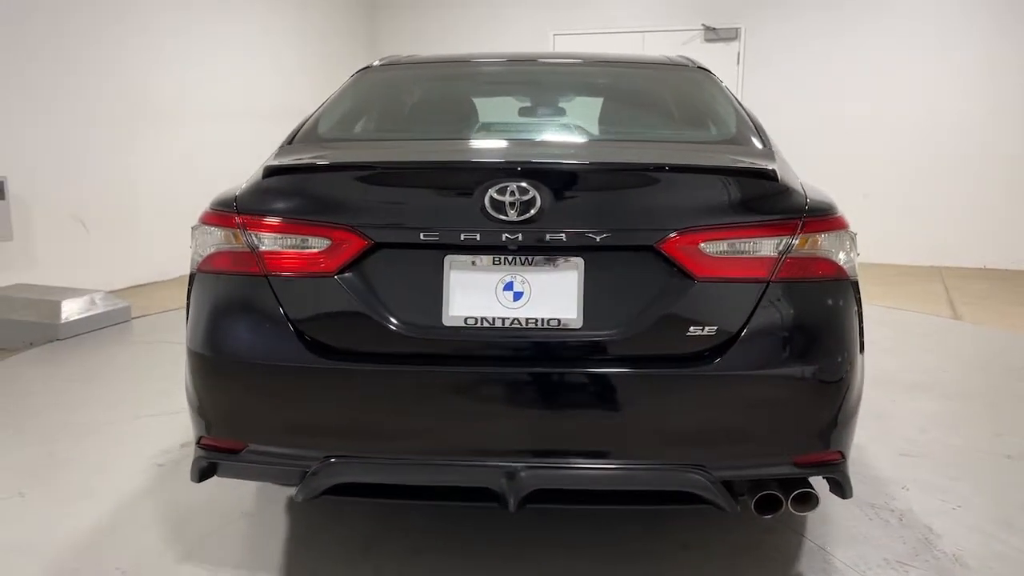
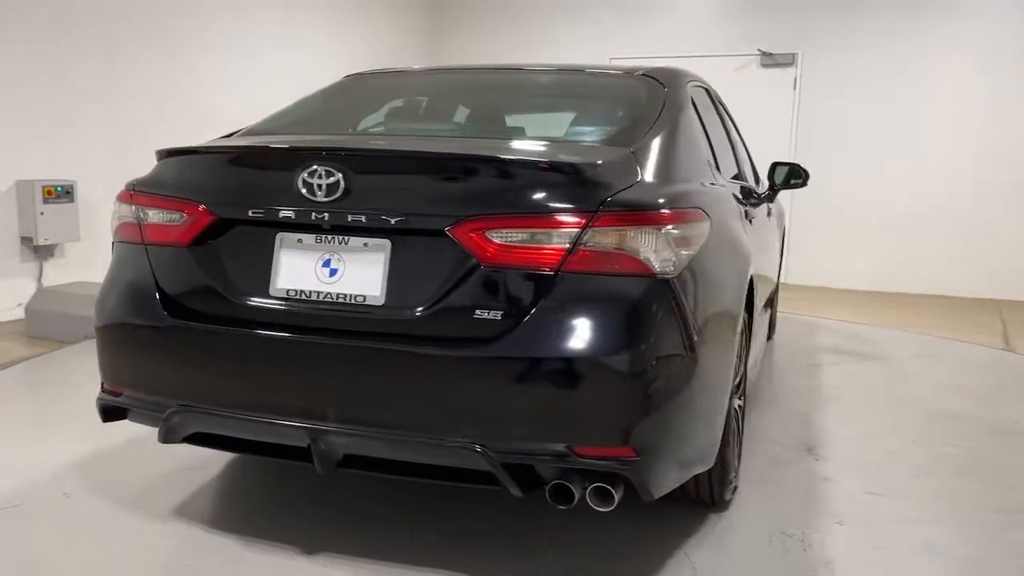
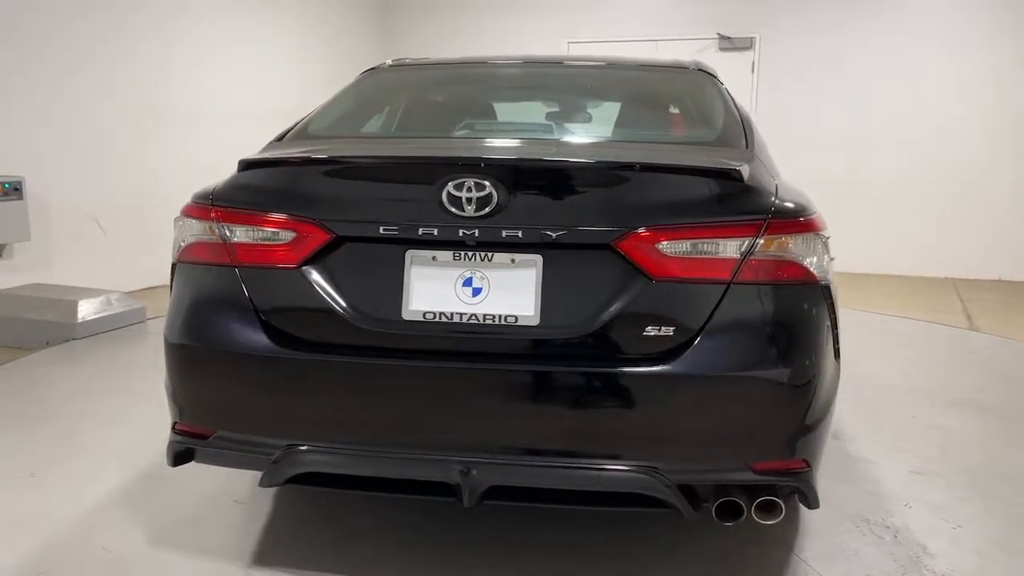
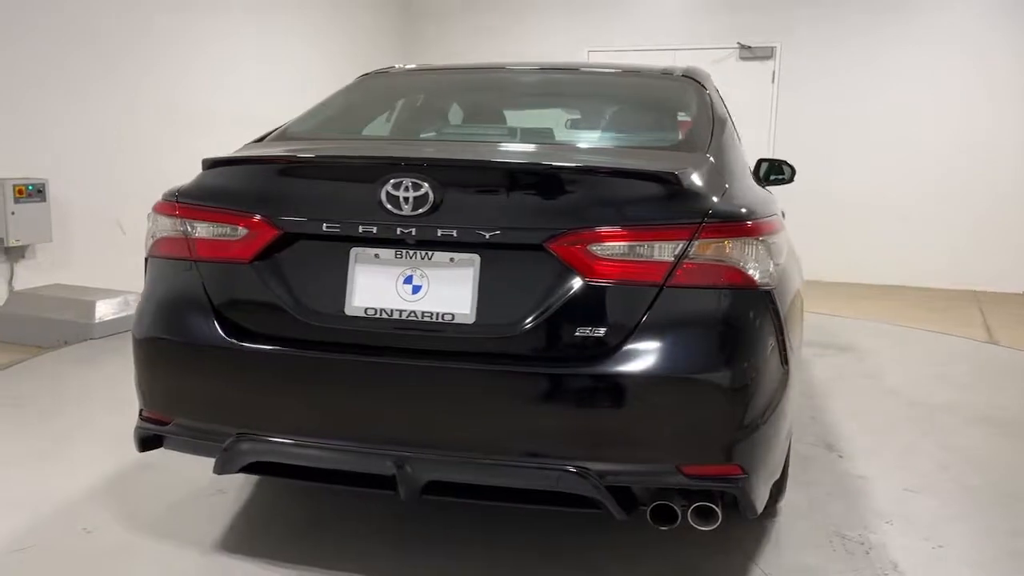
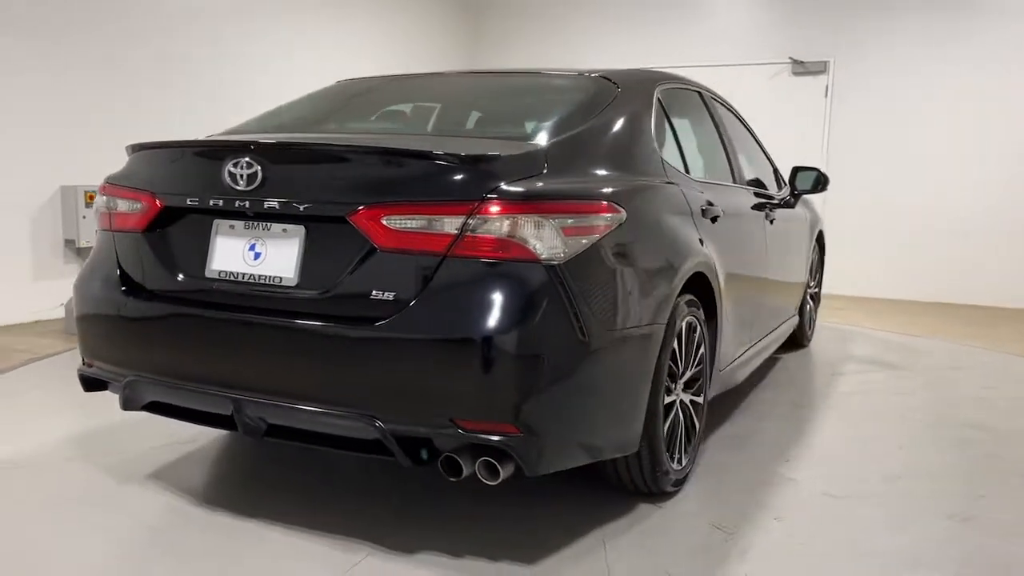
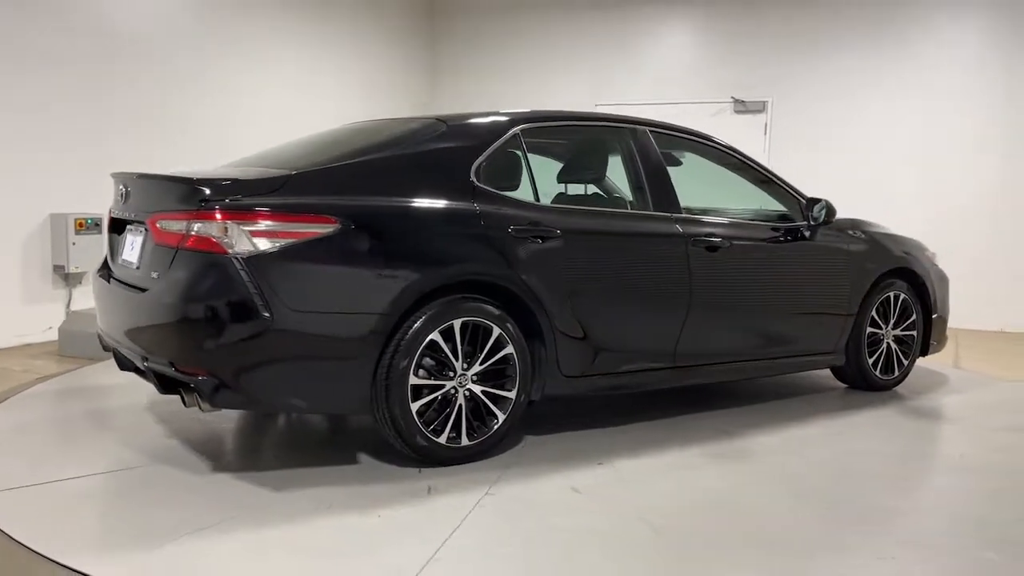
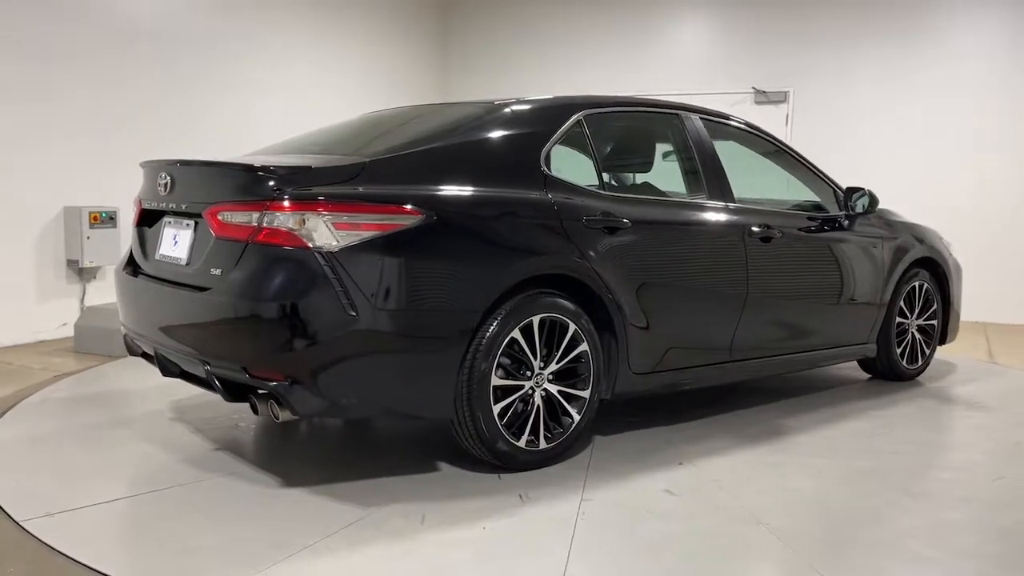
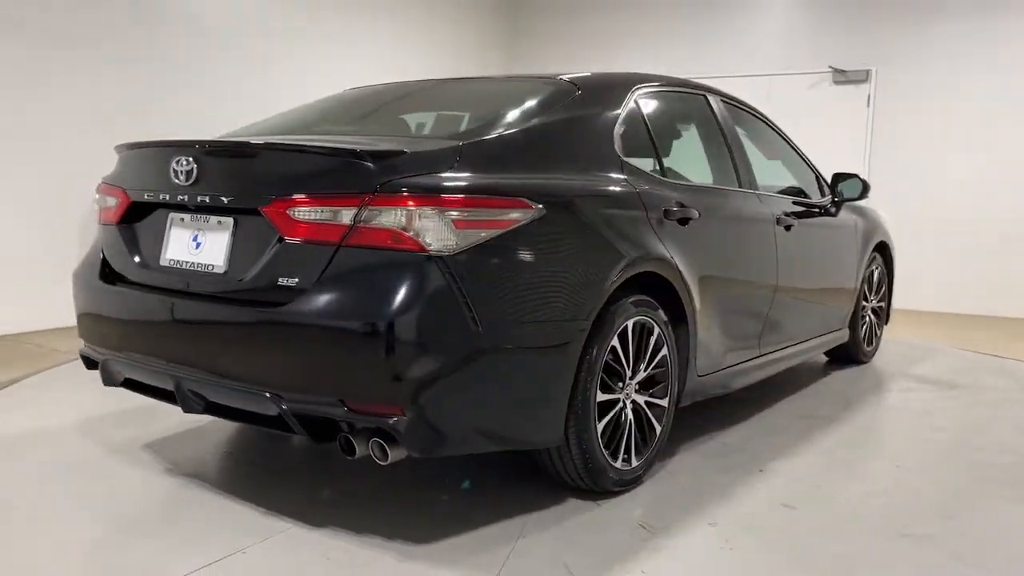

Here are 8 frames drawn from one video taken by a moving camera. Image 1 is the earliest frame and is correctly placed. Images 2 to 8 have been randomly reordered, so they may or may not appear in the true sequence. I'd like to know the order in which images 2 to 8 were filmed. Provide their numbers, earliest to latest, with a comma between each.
3, 4, 2, 5, 8, 7, 6
